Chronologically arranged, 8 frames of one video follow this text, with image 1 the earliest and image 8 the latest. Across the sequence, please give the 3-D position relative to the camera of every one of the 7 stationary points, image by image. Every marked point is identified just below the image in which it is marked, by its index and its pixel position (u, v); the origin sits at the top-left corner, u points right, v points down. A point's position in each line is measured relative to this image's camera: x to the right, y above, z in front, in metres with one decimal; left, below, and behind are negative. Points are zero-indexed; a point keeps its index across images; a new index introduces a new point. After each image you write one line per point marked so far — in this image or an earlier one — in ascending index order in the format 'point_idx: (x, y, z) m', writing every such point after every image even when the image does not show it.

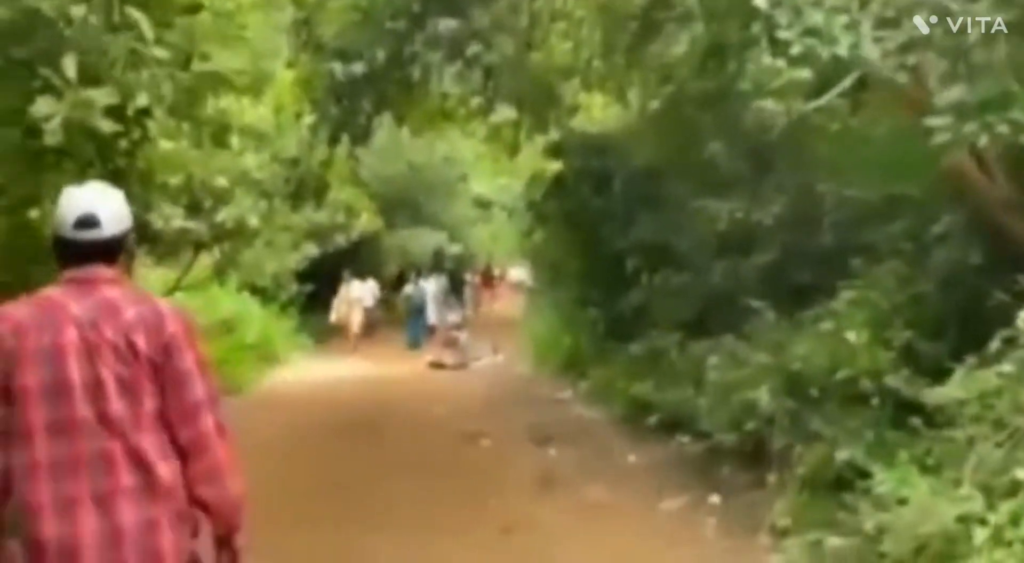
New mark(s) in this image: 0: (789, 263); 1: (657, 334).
0: (+3.5, +0.2, +11.4) m
1: (+2.2, -0.8, +13.5) m
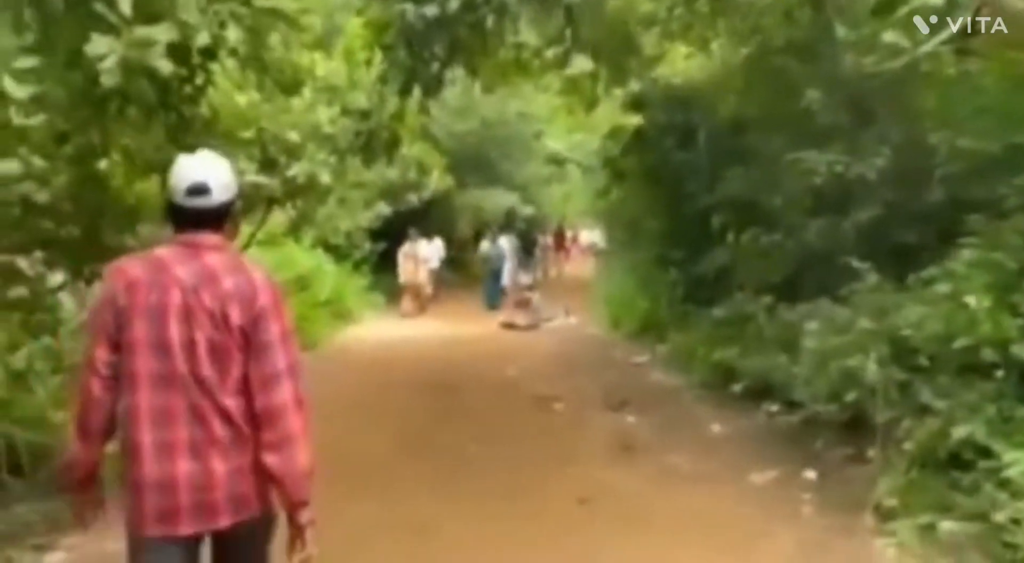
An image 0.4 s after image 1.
0: (+4.4, +0.7, +10.5) m
1: (+3.3, -0.2, +12.8) m
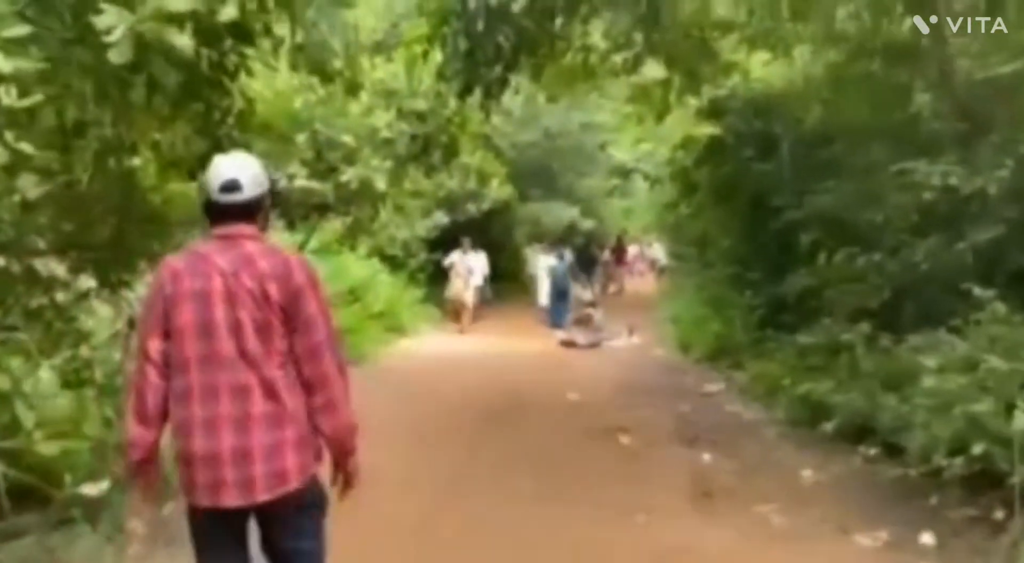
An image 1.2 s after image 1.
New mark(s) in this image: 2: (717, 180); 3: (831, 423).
0: (+5.1, +0.4, +9.1) m
1: (+4.1, -0.5, +11.5) m
2: (+3.6, +1.8, +15.8) m
3: (+3.6, -1.6, +10.1) m
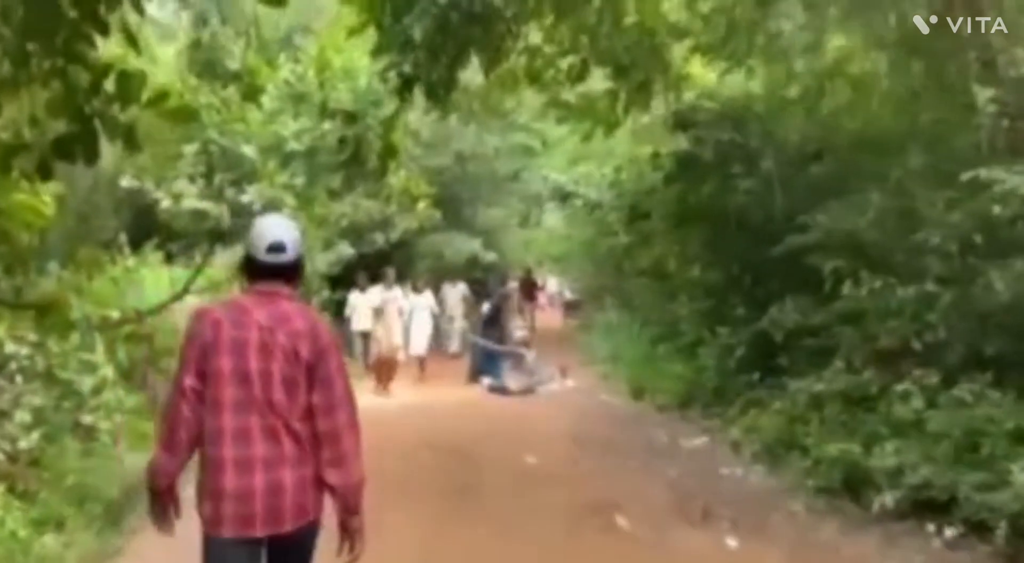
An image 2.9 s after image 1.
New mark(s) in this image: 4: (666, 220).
0: (+5.0, +0.1, +7.4) m
1: (+3.7, -0.9, +9.6) m
2: (+2.6, +1.2, +13.9) m
3: (+3.4, -1.9, +8.1) m
4: (+2.5, +1.0, +14.4) m
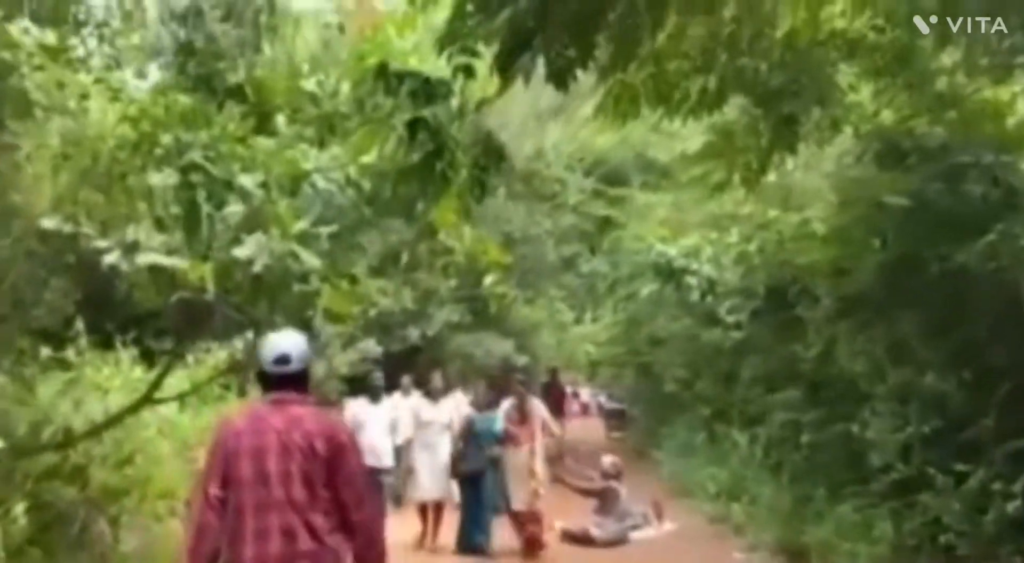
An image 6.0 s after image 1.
0: (+6.2, -0.3, +2.9) m
1: (+4.9, -1.6, +4.9) m
2: (+3.9, +0.1, +9.5) m
3: (+4.6, -2.4, +3.4) m
4: (+3.8, -0.2, +9.9) m
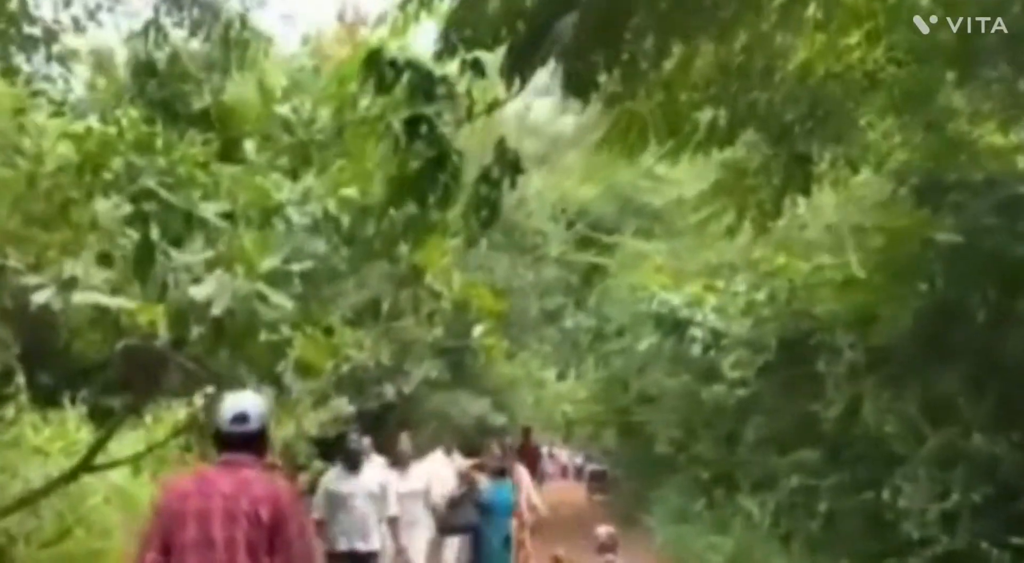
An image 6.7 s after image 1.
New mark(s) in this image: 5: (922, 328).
0: (+6.3, -0.3, +2.0) m
1: (+5.0, -1.7, +3.9) m
2: (+3.8, -0.4, +8.6) m
3: (+4.7, -2.4, +2.3) m
4: (+3.7, -0.7, +9.0) m
5: (+3.9, -0.4, +8.6) m
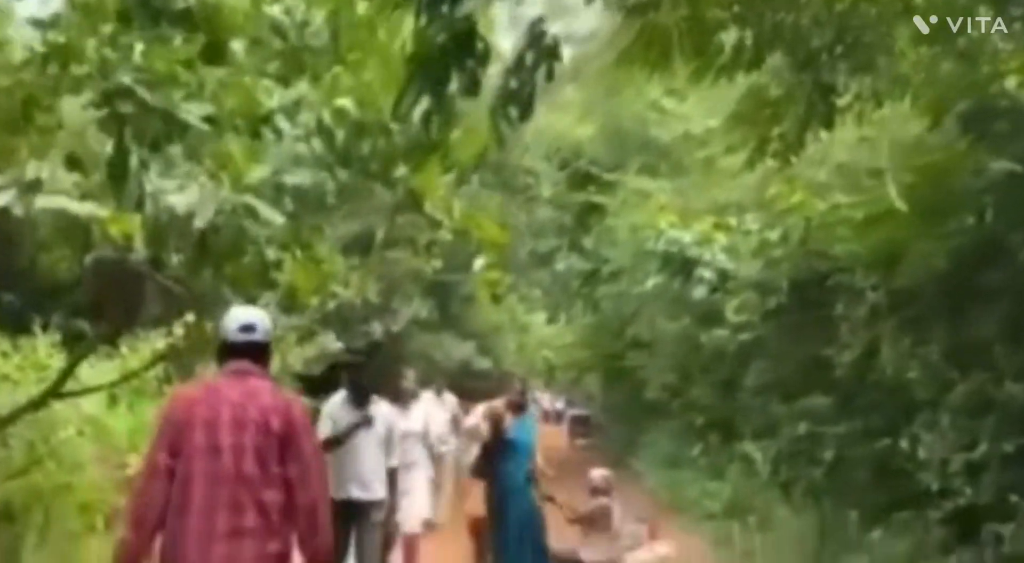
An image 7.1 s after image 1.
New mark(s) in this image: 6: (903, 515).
0: (+6.5, -0.2, +1.6) m
1: (+5.1, -1.5, +3.5) m
2: (+3.9, +0.2, +8.0) m
3: (+4.8, -2.3, +1.9) m
4: (+3.8, -0.1, +8.4) m
5: (+4.0, +0.1, +8.1) m
6: (+3.7, -2.4, +9.6) m
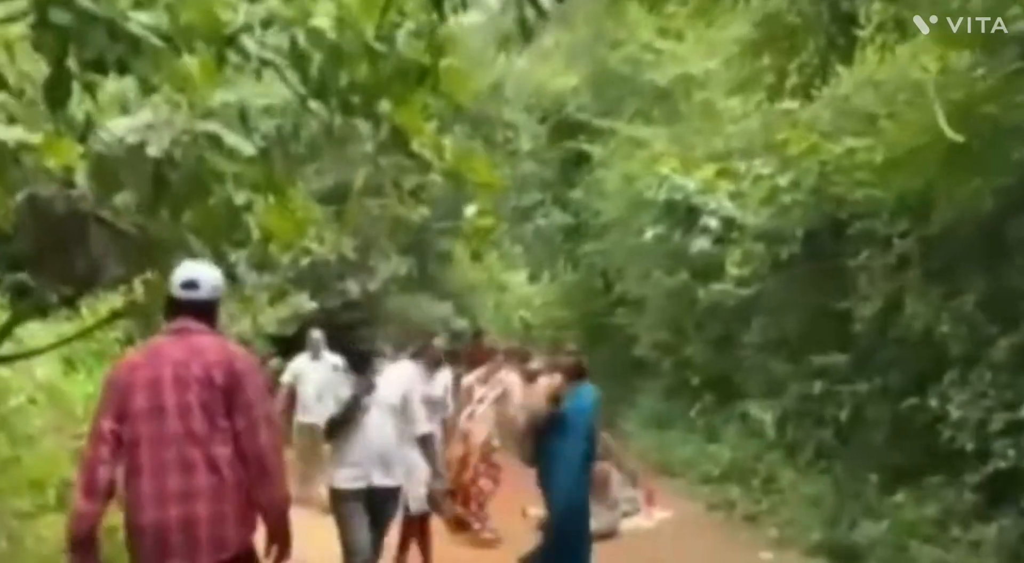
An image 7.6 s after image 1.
0: (+6.7, 0.0, +0.9) m
1: (+5.3, -1.2, +2.9) m
2: (+3.9, +0.6, +7.3) m
3: (+5.0, -2.1, +1.3) m
4: (+3.8, +0.3, +7.7) m
5: (+4.0, +0.6, +7.3) m
6: (+3.7, -1.9, +9.0) m
